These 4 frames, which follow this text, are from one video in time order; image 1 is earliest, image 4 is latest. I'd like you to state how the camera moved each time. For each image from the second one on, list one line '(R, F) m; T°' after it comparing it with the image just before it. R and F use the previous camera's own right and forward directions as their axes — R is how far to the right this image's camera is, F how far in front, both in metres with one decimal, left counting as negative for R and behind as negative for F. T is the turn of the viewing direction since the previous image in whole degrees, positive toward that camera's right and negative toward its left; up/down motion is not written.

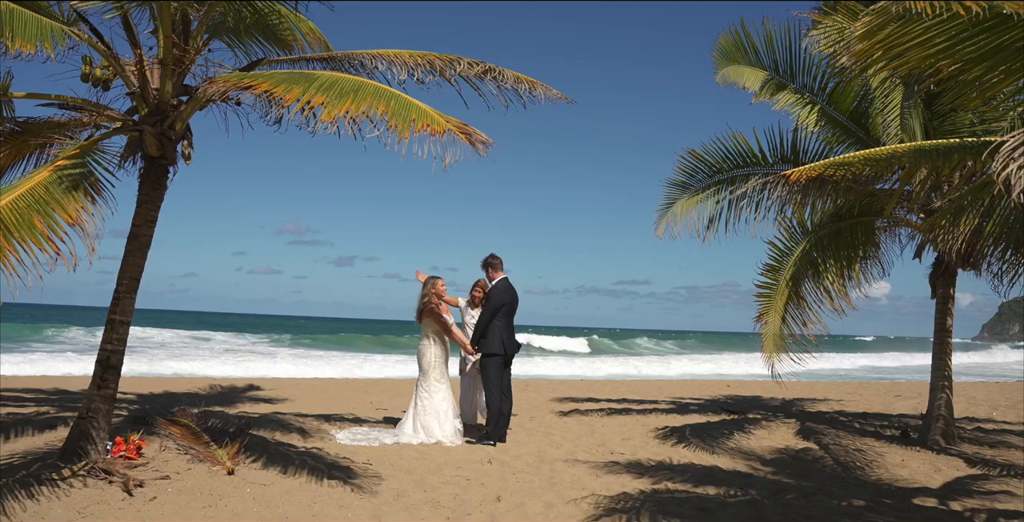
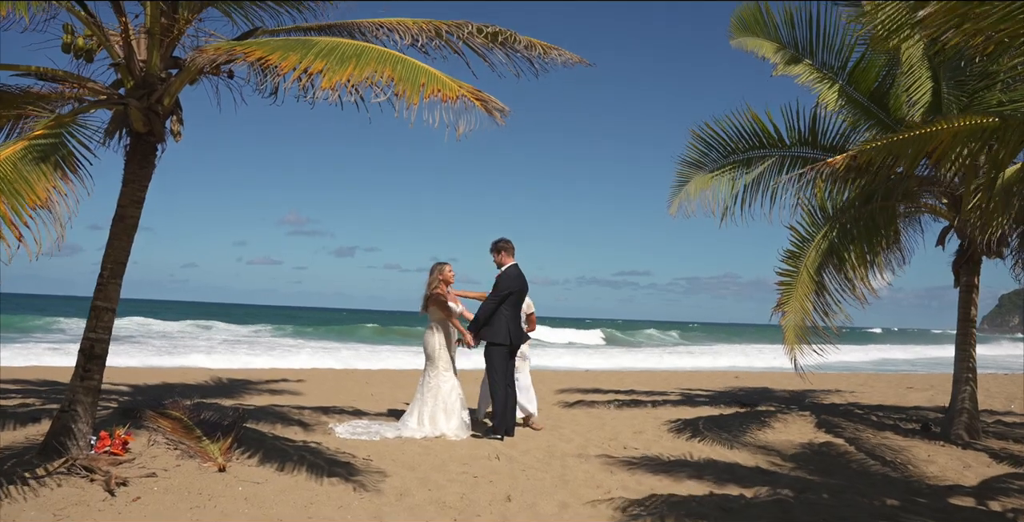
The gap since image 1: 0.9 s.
(-0.1, +0.3) m; 0°
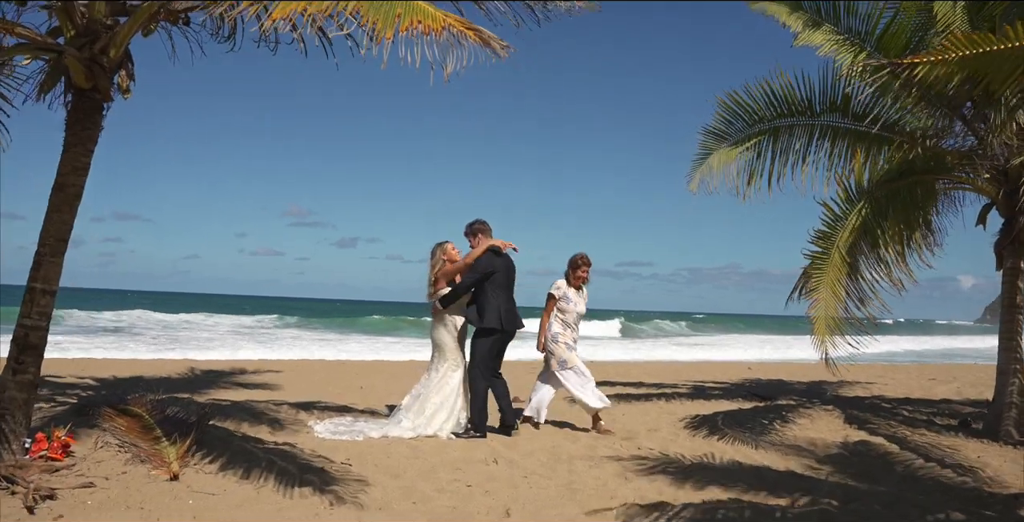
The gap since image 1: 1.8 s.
(0.0, +0.7) m; 0°
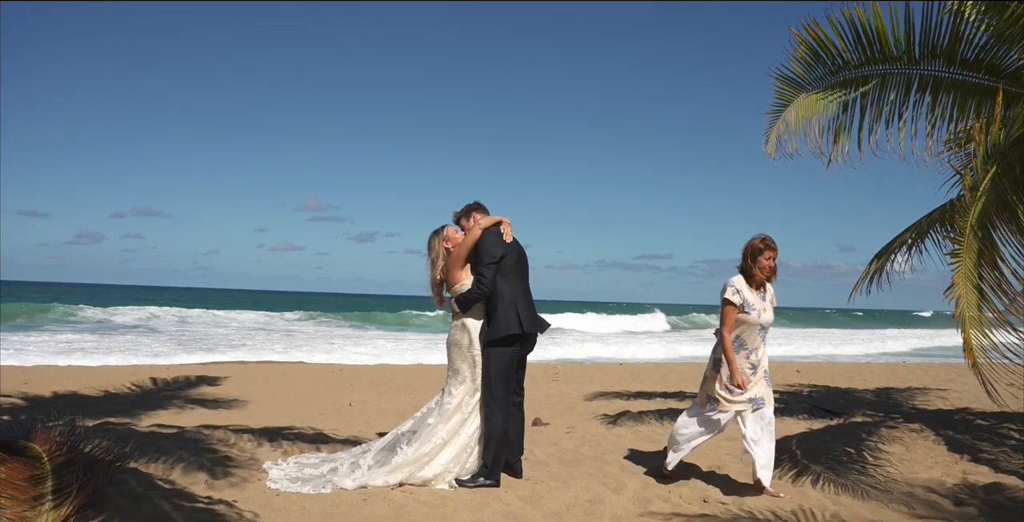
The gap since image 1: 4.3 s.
(0.0, +1.4) m; -1°
